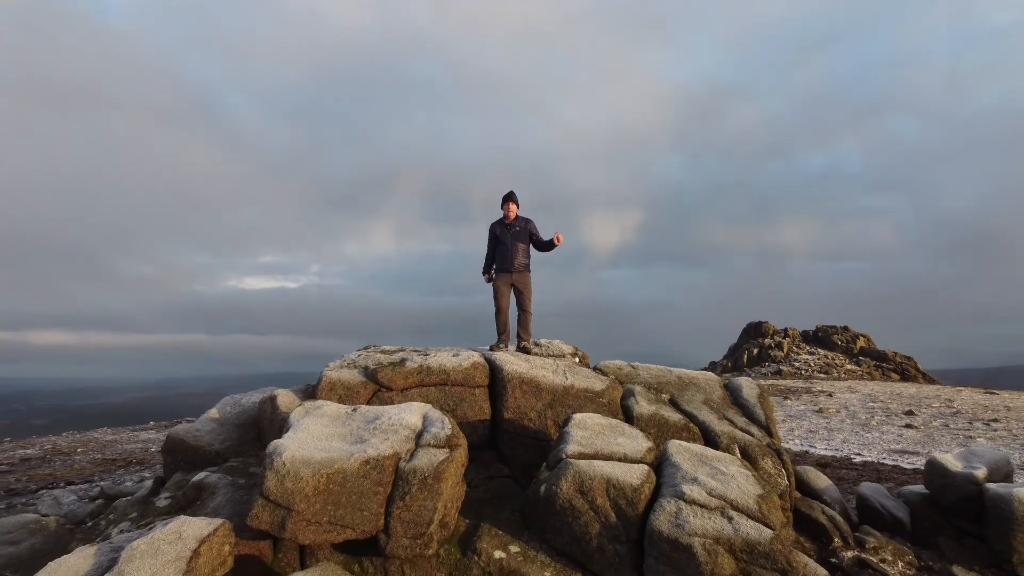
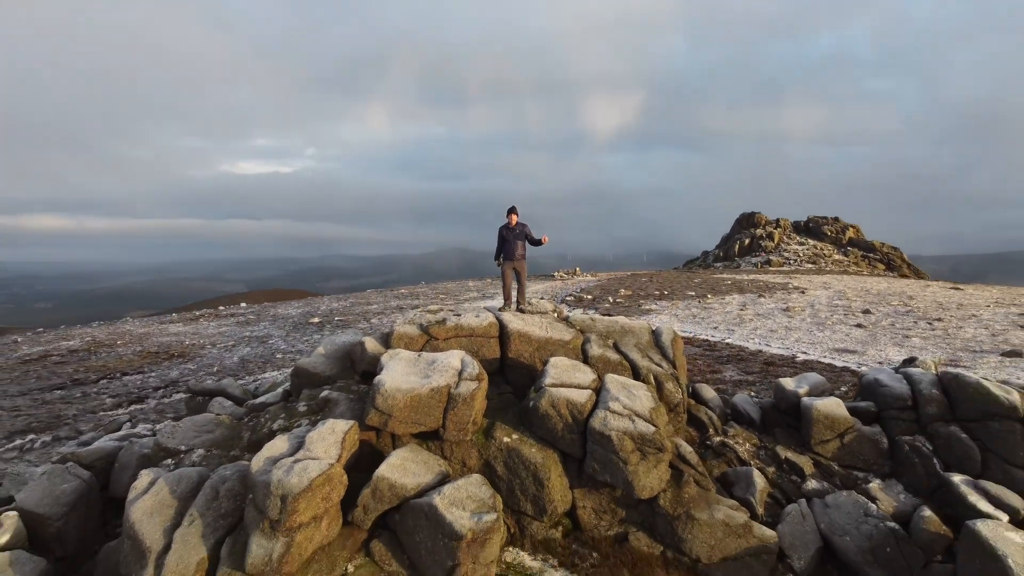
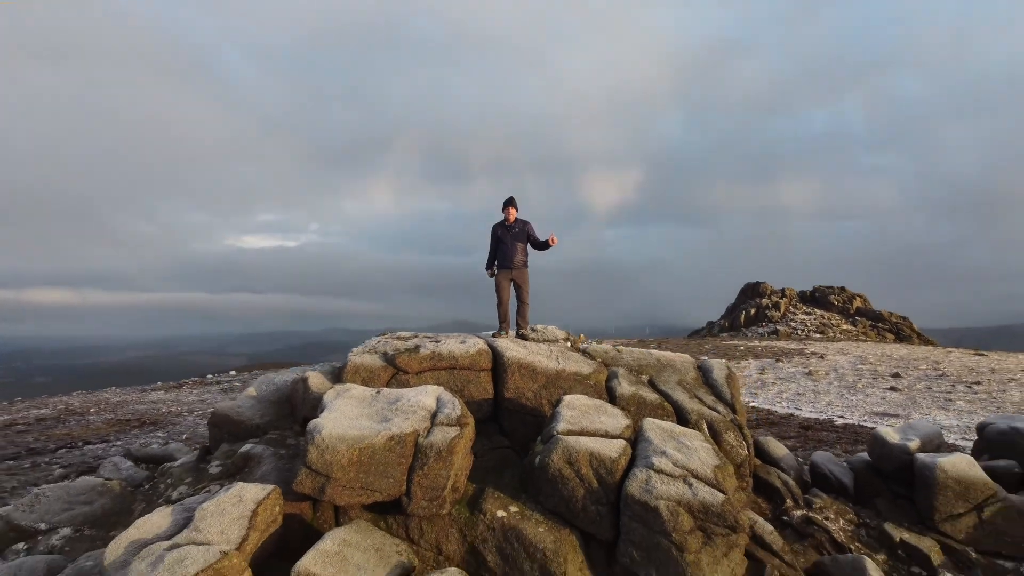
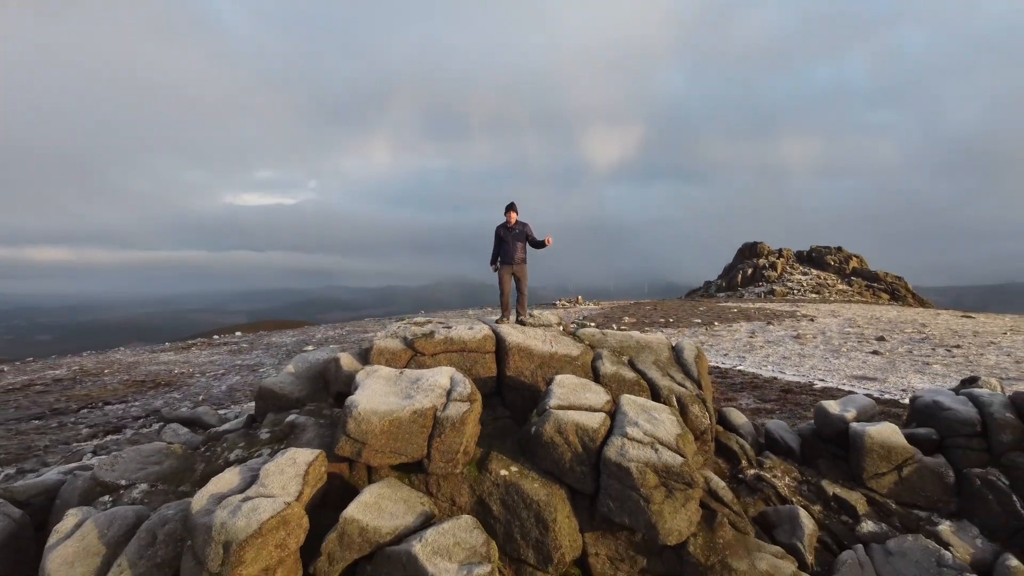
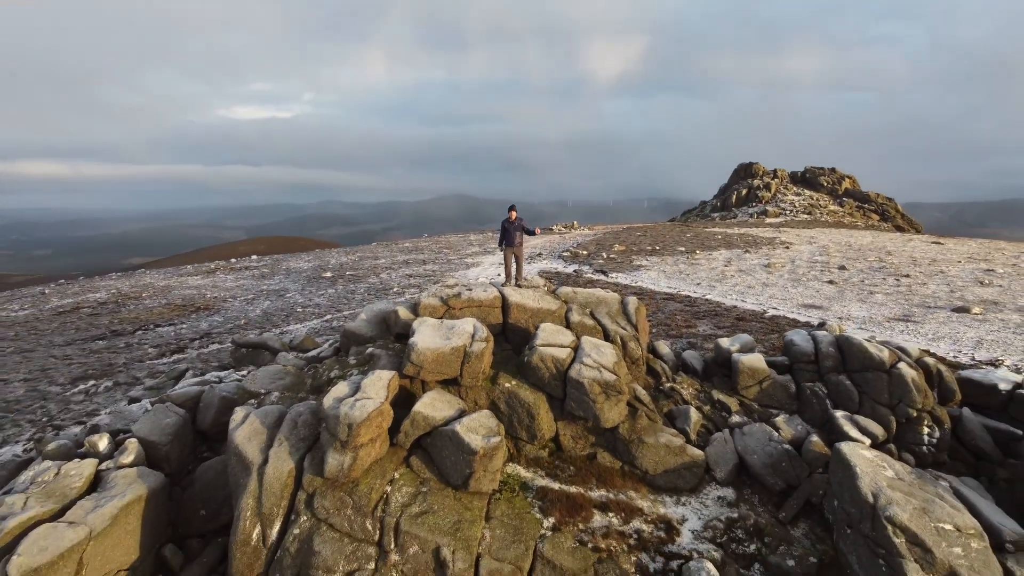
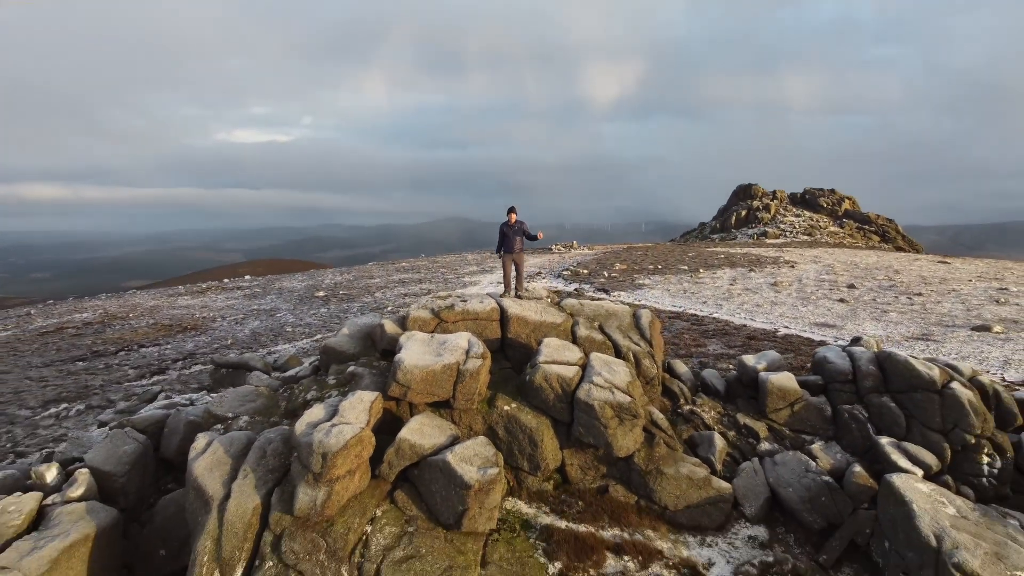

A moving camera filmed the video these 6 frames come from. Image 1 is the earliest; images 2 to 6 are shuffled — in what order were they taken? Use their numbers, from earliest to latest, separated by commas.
3, 4, 2, 6, 5
